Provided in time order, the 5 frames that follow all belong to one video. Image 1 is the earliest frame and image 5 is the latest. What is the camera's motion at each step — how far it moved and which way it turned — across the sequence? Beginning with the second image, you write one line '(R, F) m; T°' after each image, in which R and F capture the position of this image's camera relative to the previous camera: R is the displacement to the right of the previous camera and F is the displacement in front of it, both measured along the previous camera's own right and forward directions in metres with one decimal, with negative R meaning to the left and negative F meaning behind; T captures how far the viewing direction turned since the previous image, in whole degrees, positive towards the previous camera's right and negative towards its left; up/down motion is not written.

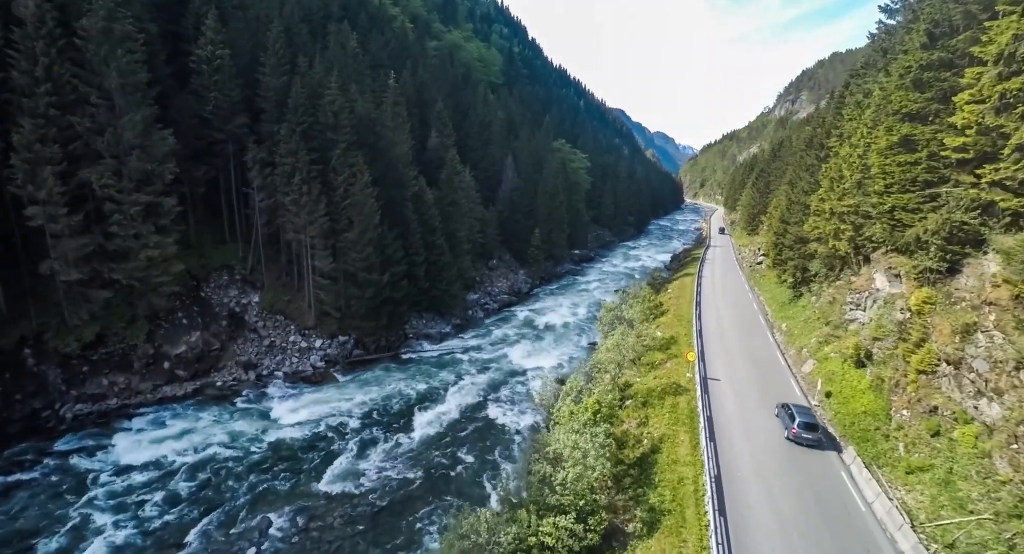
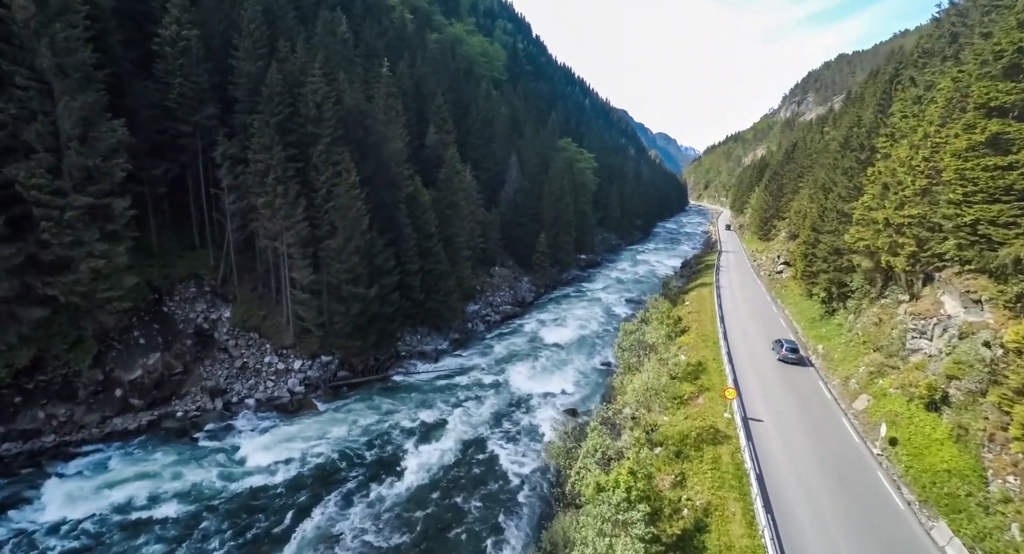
(-0.3, +4.0) m; 0°
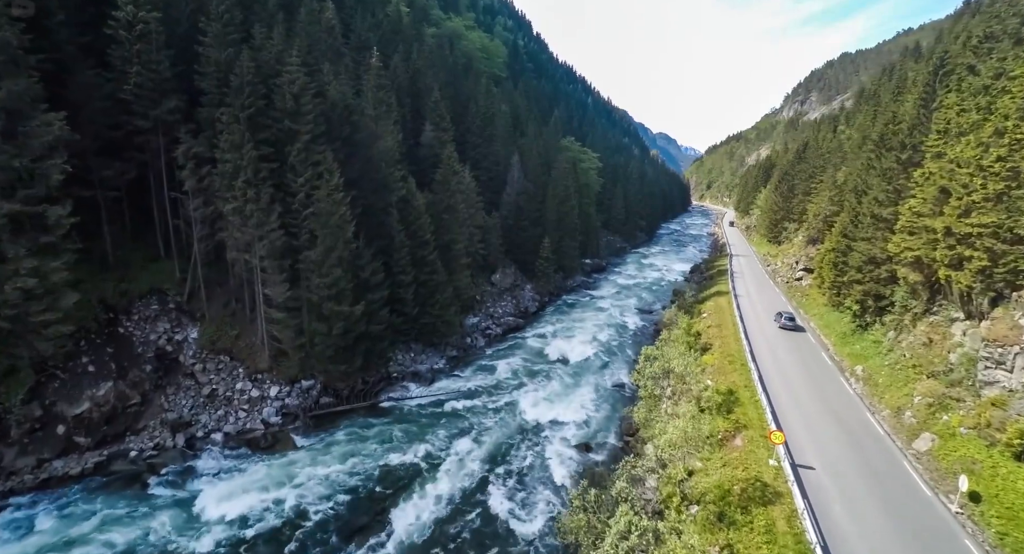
(-0.3, +3.5) m; 0°
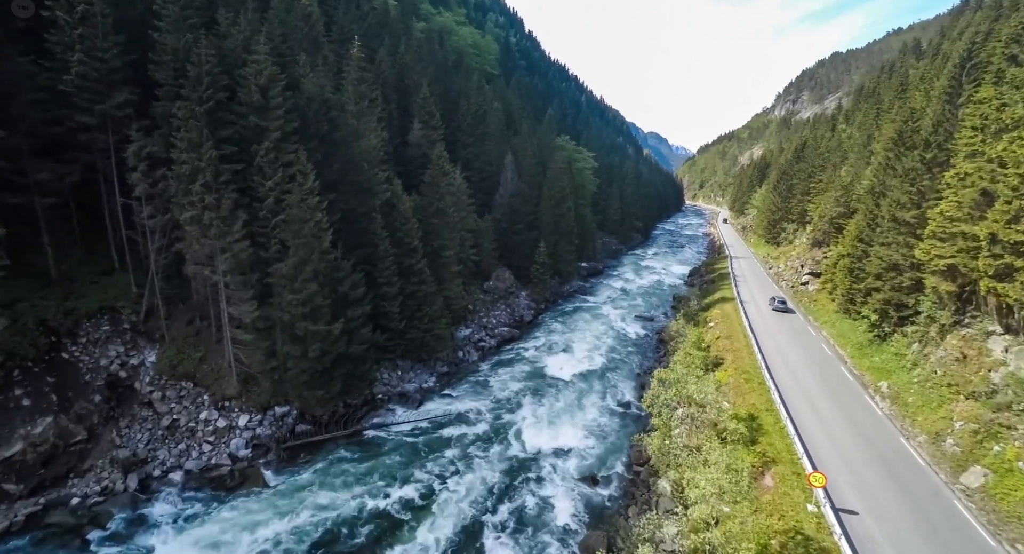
(-0.2, +2.7) m; +1°
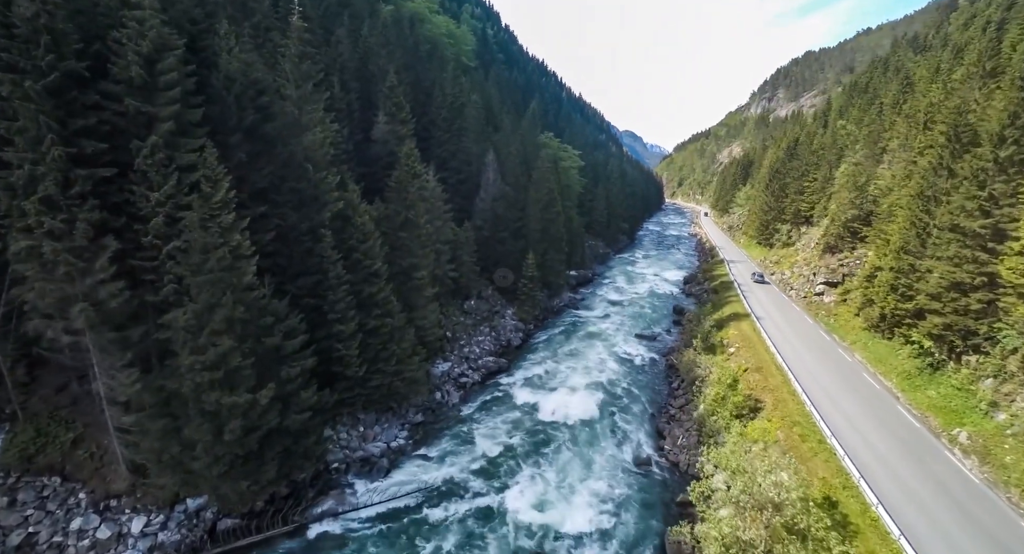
(-0.6, +6.2) m; +3°
